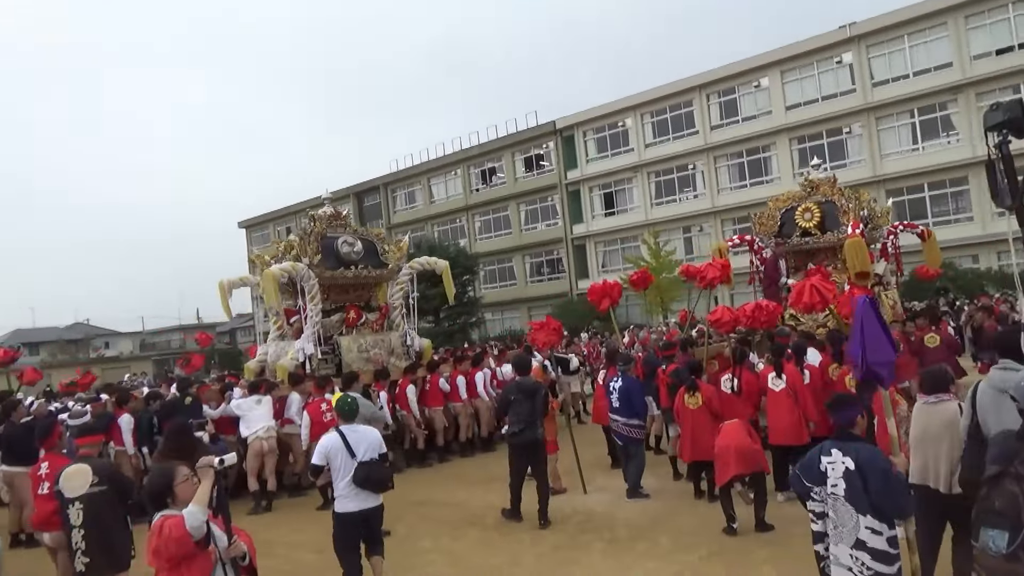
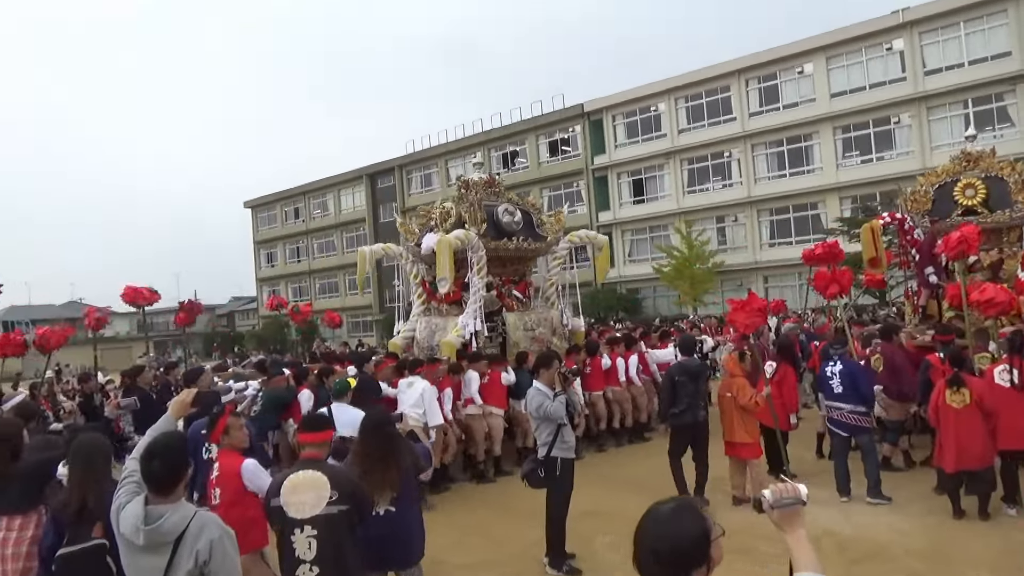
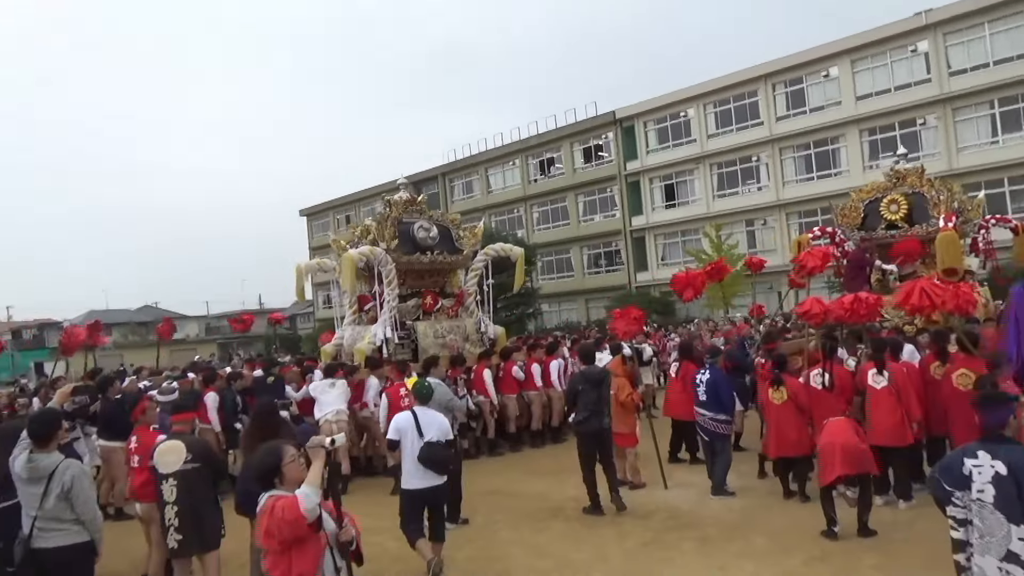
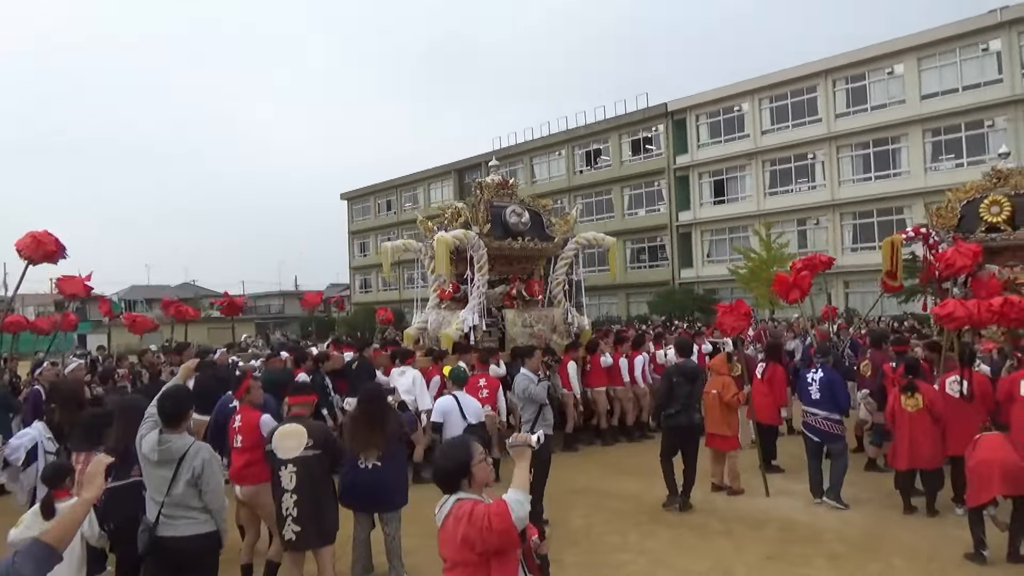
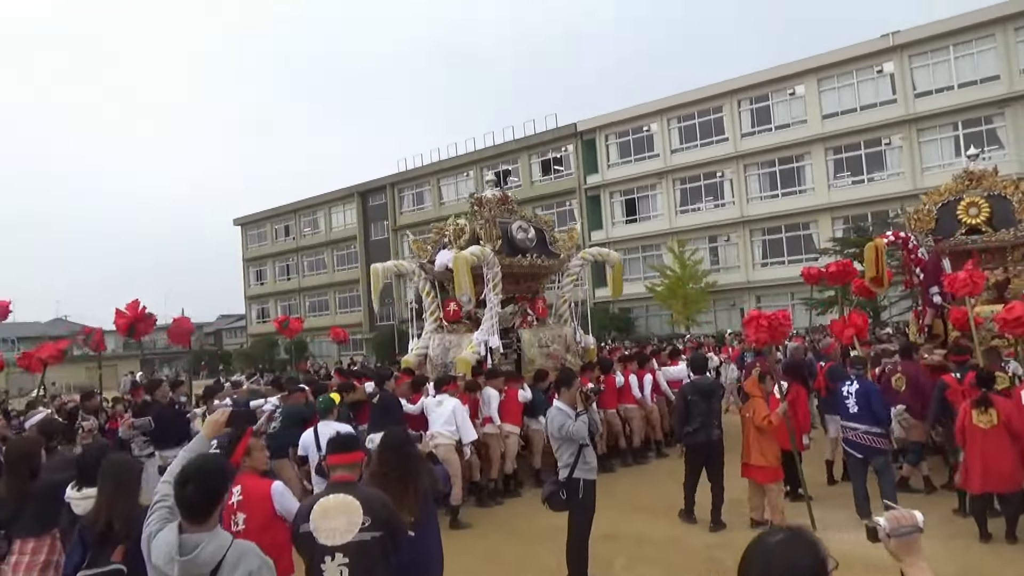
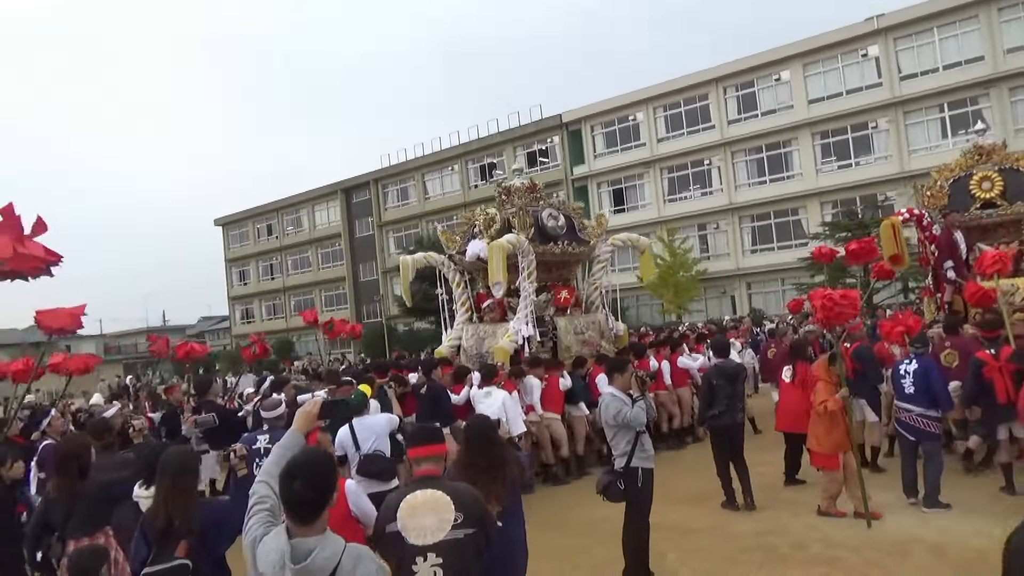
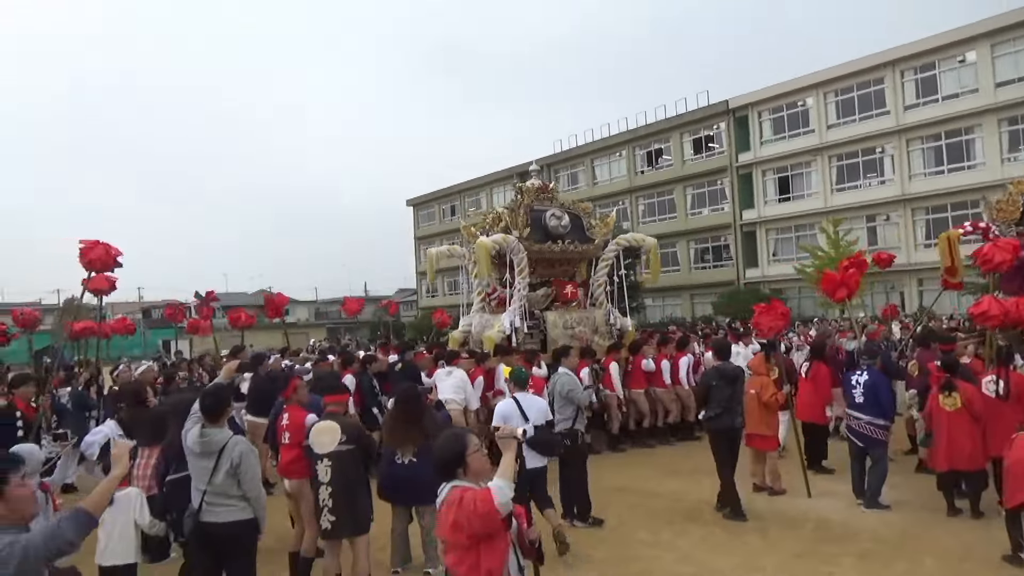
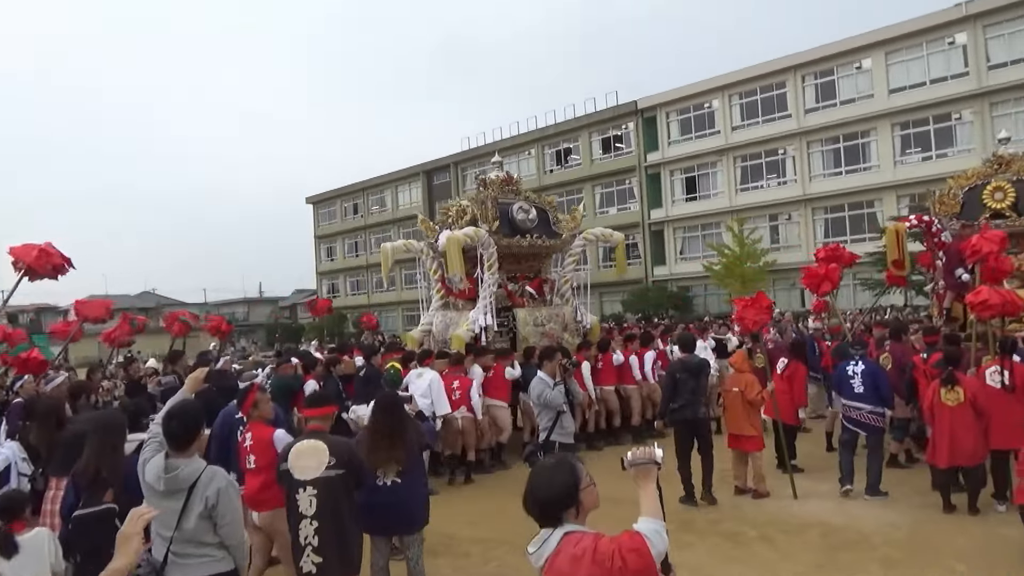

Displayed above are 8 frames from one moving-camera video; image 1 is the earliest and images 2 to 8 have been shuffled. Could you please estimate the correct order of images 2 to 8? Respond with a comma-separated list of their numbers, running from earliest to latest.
3, 7, 4, 8, 2, 5, 6
